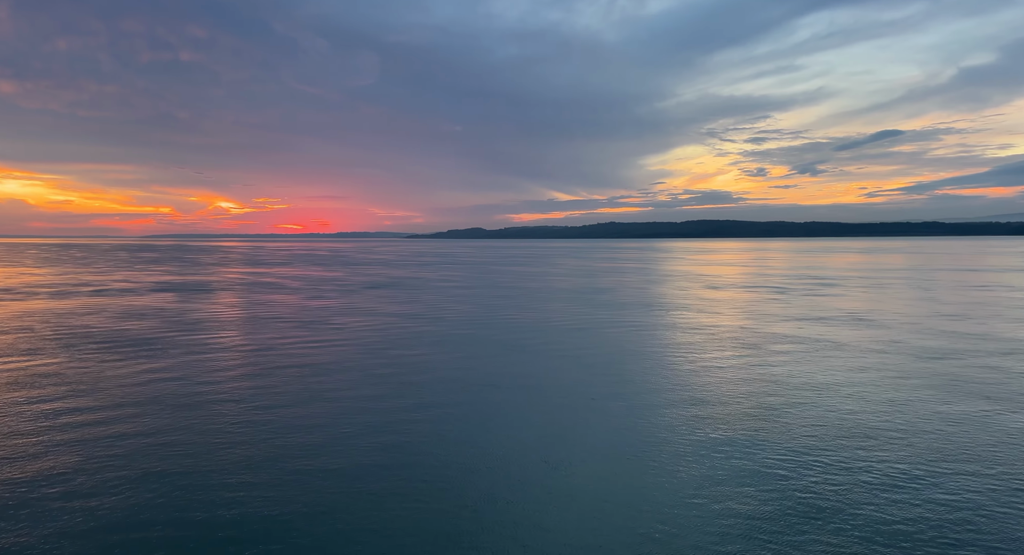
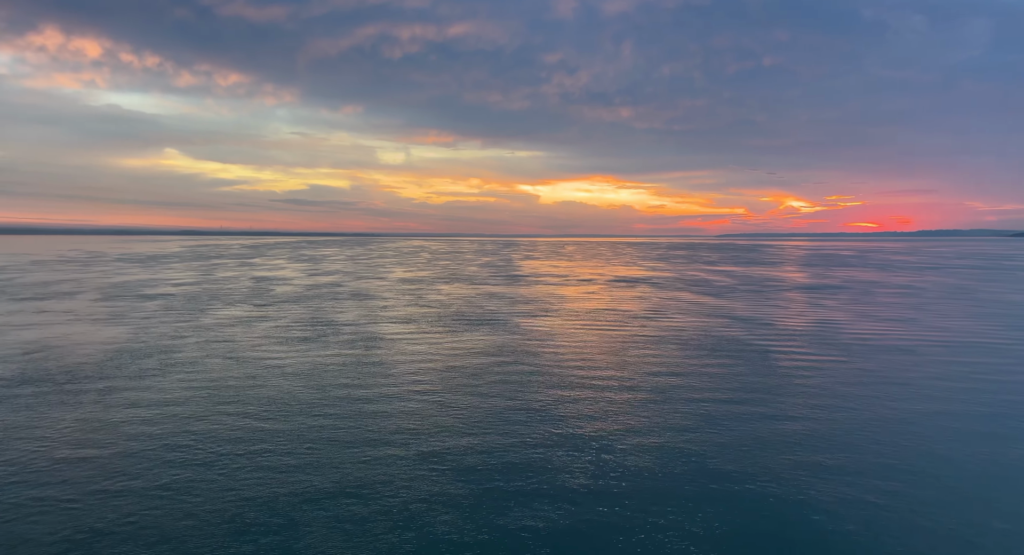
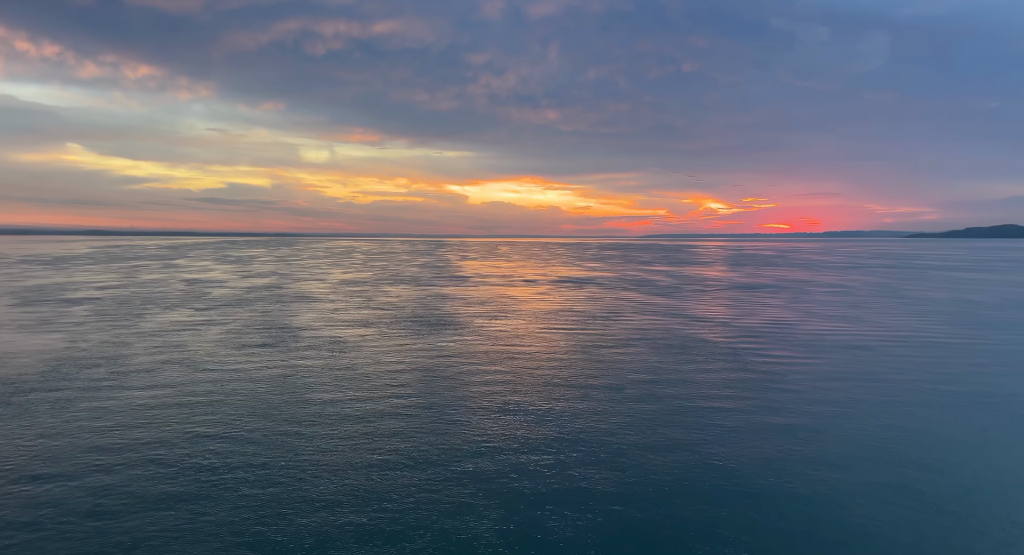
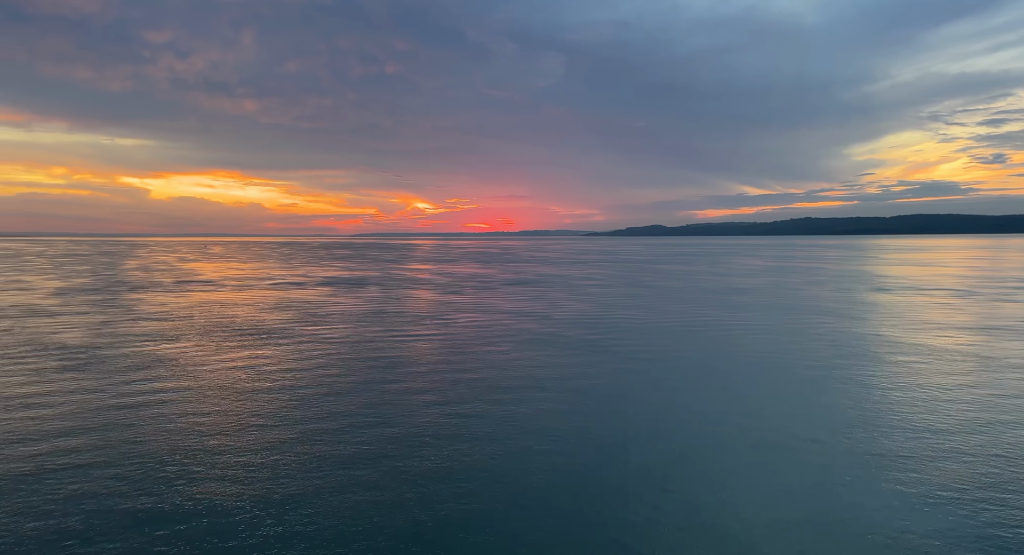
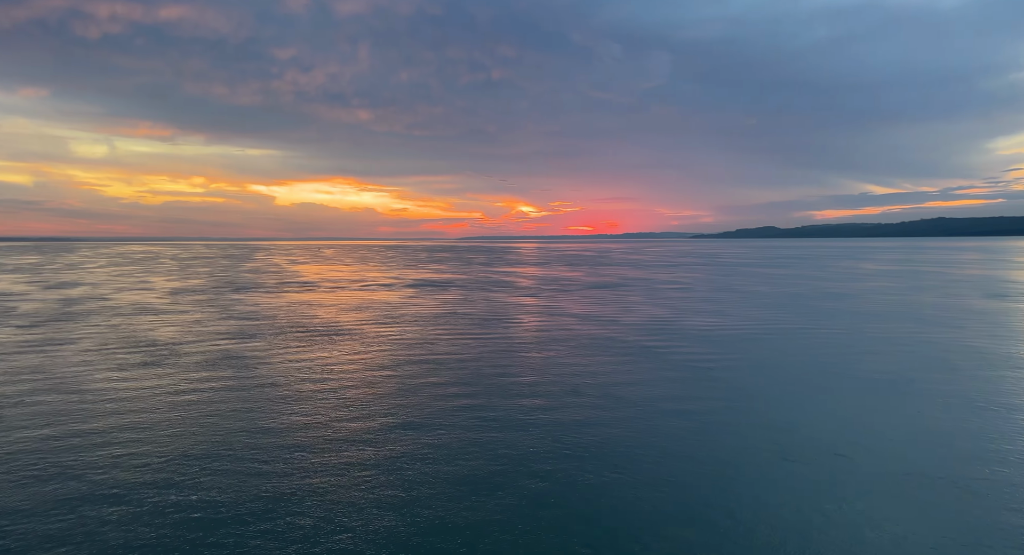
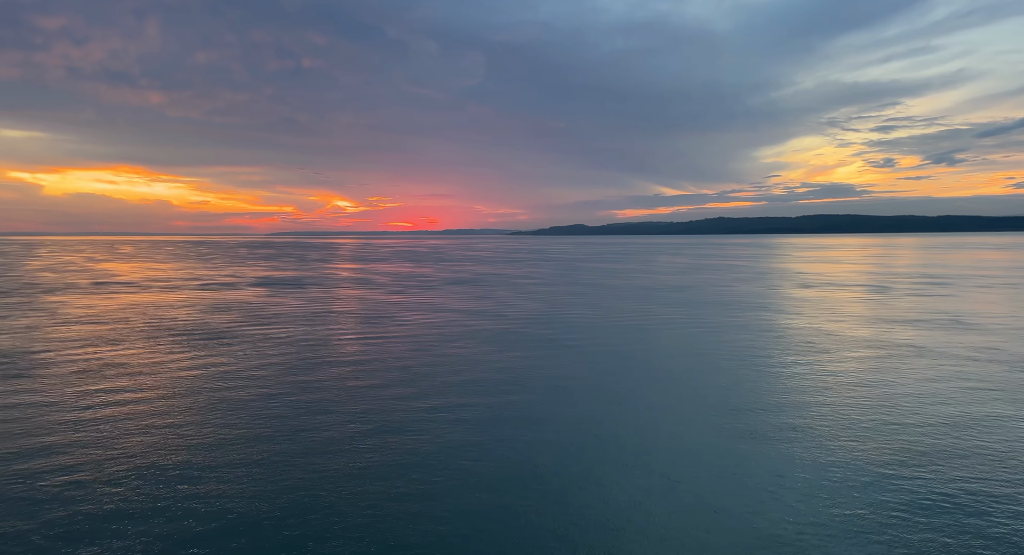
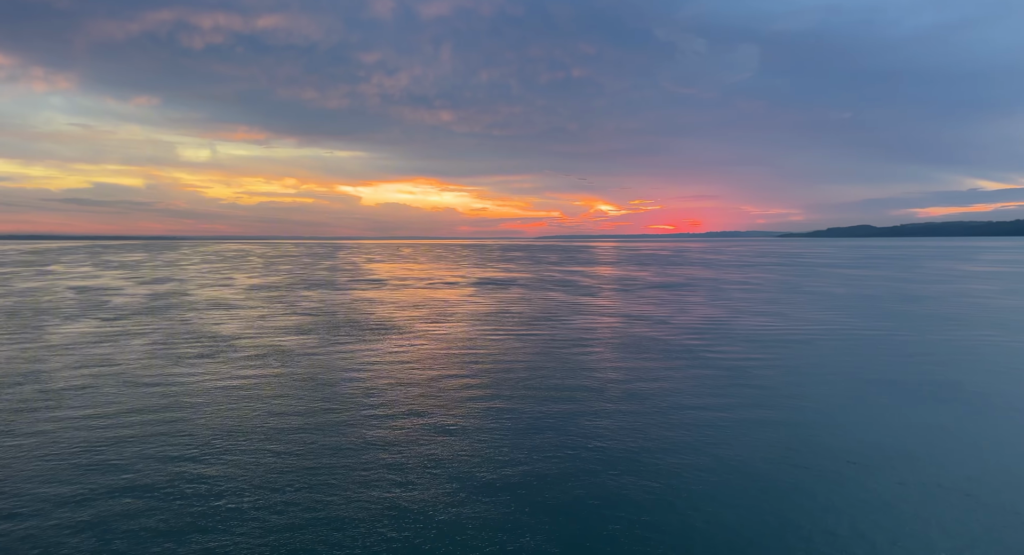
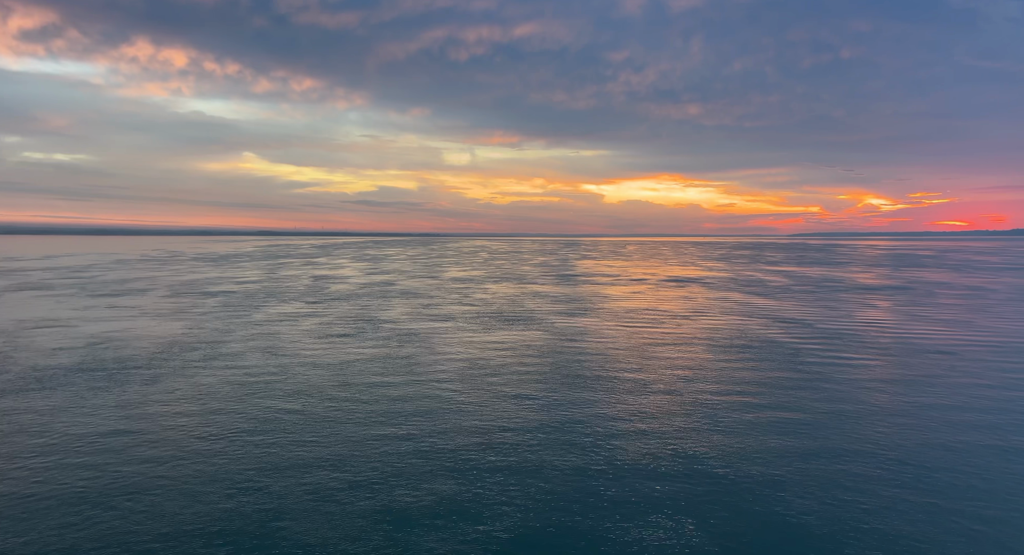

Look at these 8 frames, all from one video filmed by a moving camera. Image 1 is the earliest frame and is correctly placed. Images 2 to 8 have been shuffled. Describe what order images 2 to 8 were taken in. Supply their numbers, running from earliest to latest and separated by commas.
6, 4, 5, 7, 3, 2, 8
